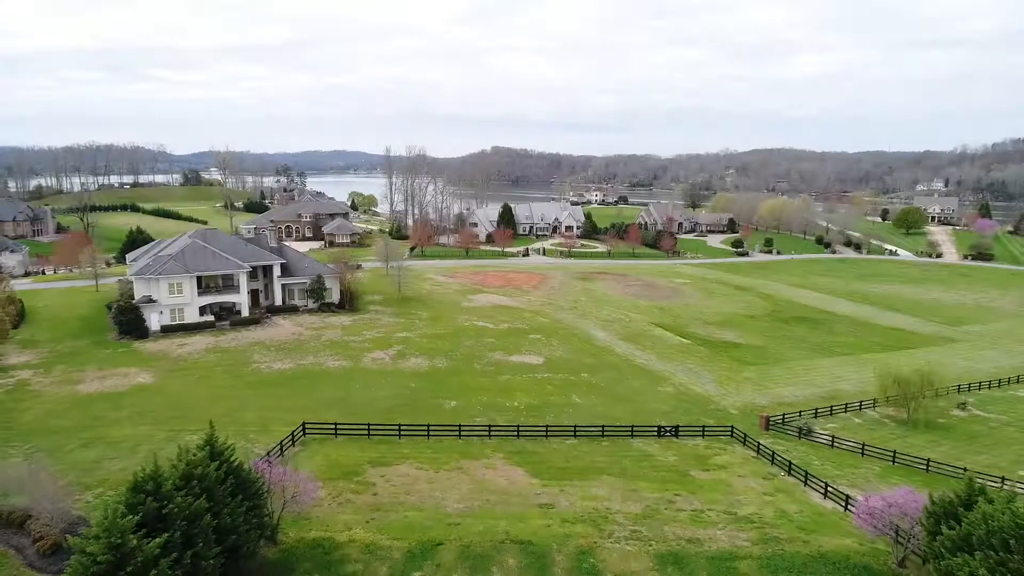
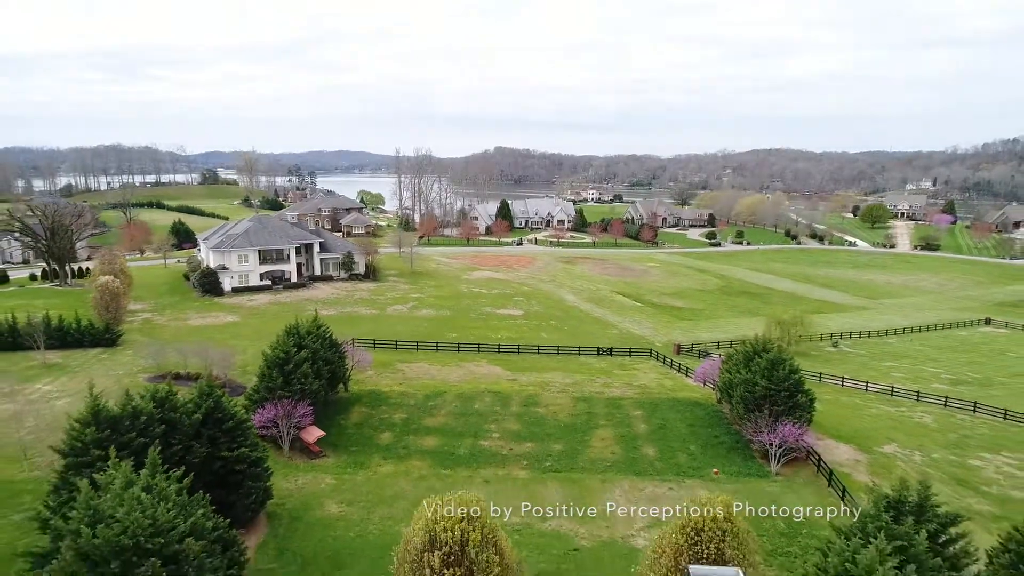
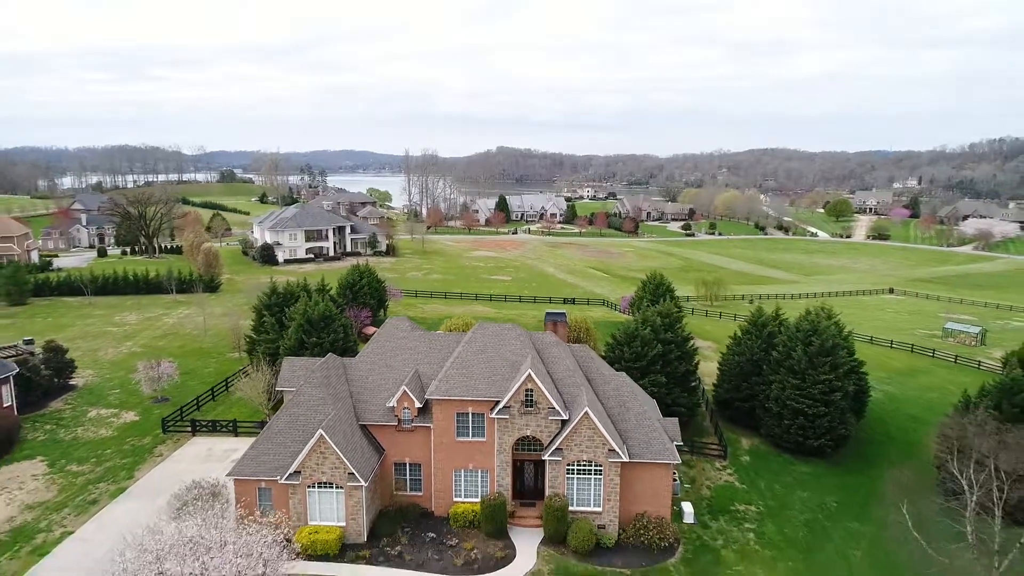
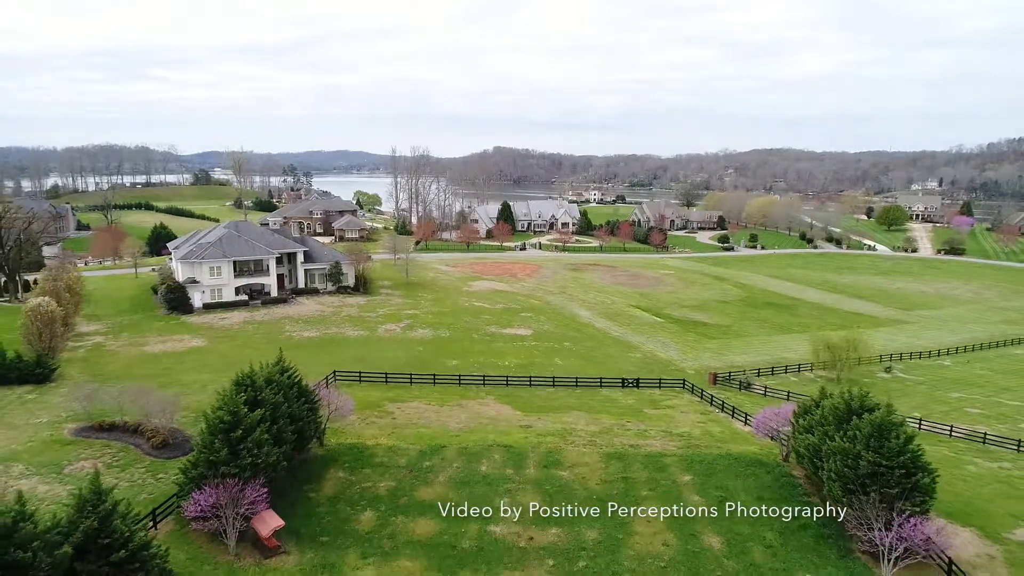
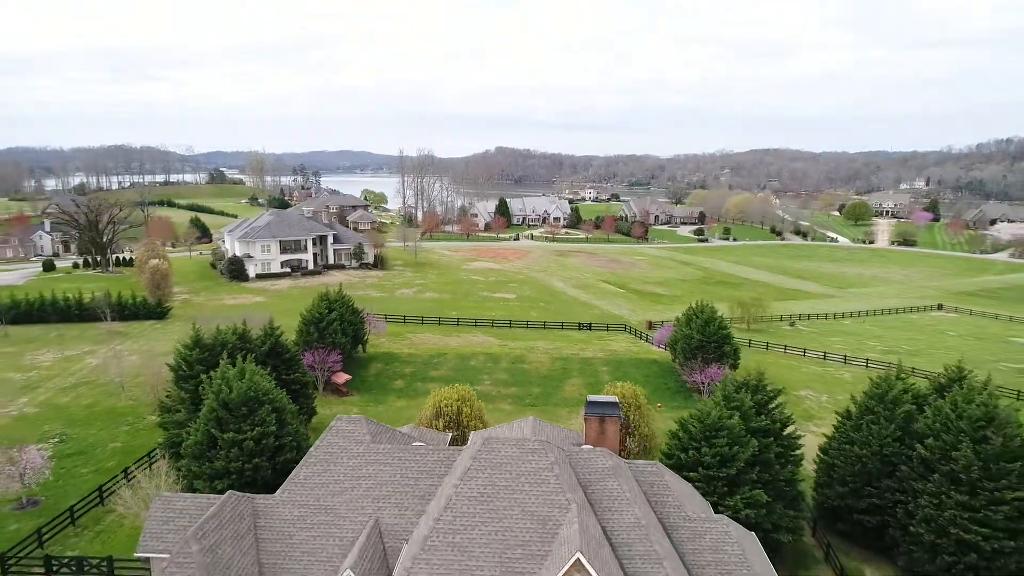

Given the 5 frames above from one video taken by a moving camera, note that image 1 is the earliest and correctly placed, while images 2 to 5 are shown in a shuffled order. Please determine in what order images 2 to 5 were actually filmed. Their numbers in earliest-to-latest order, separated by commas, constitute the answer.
4, 2, 5, 3
